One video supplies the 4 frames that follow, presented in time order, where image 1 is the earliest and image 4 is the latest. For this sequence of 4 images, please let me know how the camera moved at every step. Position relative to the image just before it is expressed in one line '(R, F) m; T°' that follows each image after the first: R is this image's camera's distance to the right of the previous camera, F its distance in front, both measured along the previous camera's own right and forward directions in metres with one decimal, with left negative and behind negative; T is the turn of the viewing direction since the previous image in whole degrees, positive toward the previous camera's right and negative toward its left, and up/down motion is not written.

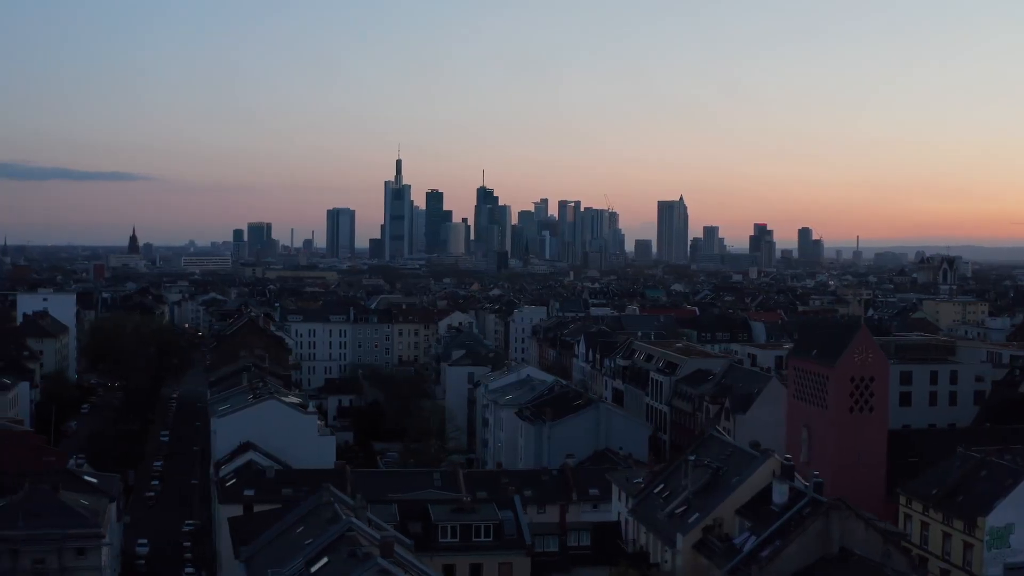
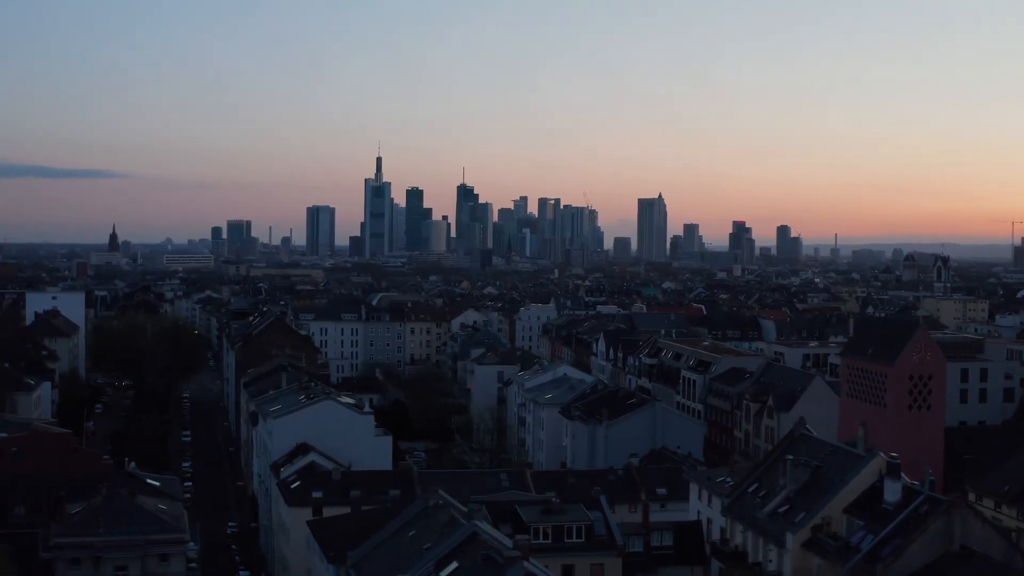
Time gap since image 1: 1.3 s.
(-2.5, +0.1) m; +2°
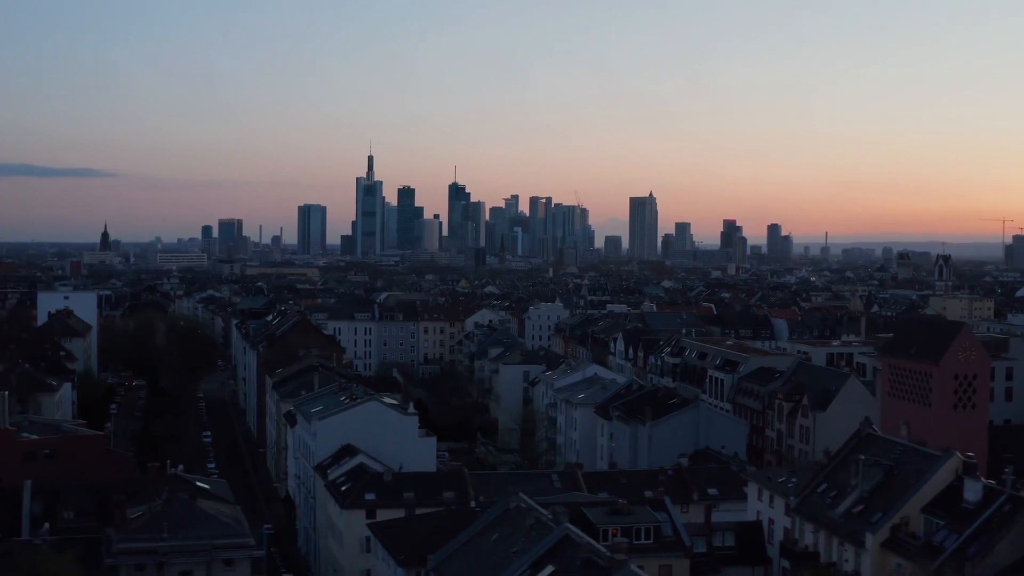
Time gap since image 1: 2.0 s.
(-1.7, +0.1) m; +1°
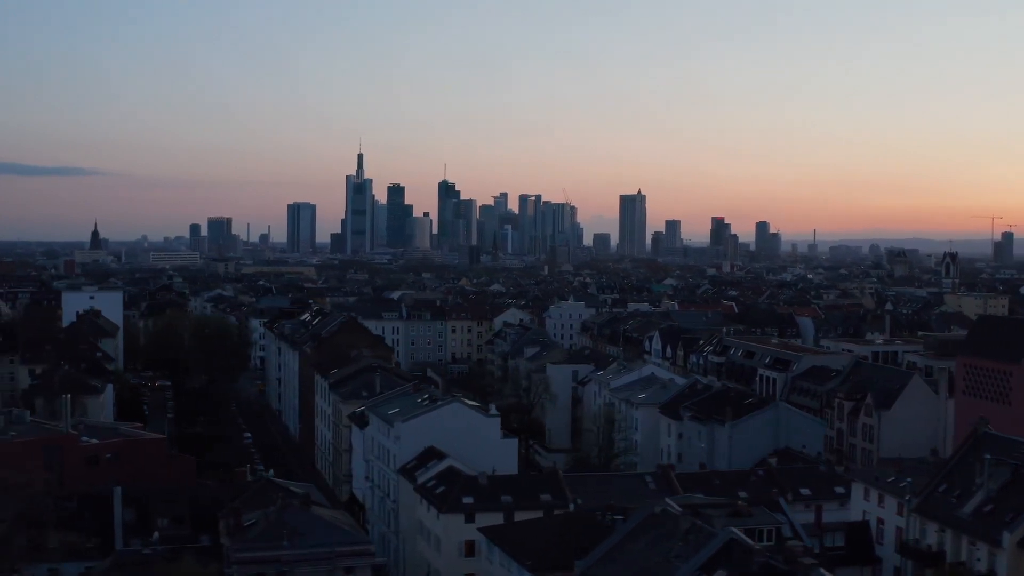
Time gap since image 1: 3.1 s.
(-2.9, +0.2) m; +2°
